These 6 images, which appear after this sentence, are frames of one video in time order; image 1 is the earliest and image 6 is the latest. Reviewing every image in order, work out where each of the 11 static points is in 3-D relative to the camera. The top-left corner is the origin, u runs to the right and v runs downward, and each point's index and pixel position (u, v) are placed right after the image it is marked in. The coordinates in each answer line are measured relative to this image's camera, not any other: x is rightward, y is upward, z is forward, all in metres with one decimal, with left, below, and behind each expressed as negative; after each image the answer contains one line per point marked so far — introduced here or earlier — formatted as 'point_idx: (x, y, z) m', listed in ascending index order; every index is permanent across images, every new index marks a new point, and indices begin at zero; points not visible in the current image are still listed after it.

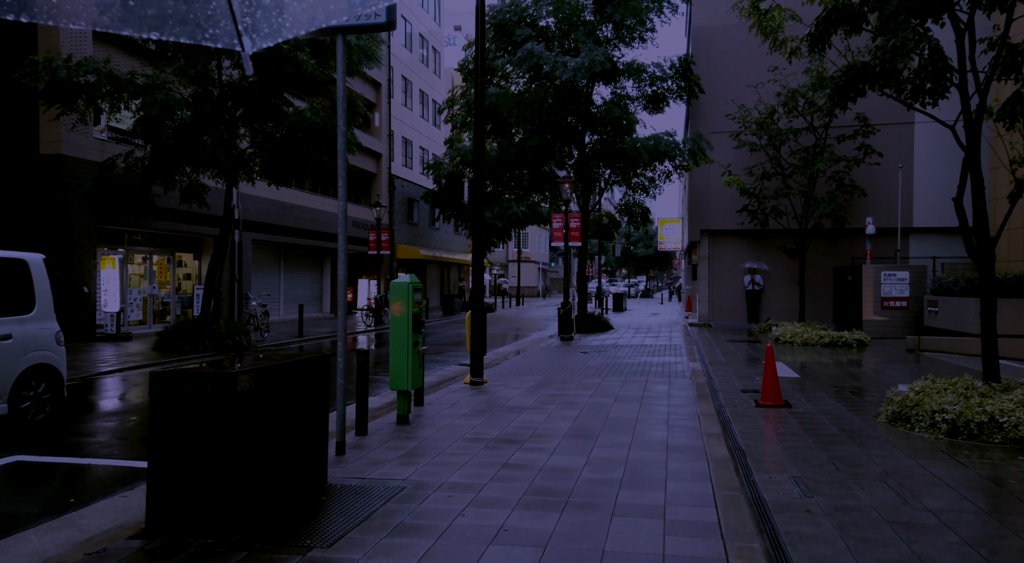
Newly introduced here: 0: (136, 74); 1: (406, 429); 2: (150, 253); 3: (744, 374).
0: (-7.2, +3.9, +14.0) m
1: (-1.1, -1.5, +7.5) m
2: (-9.6, +0.8, +19.7) m
3: (+3.7, -1.5, +11.8) m
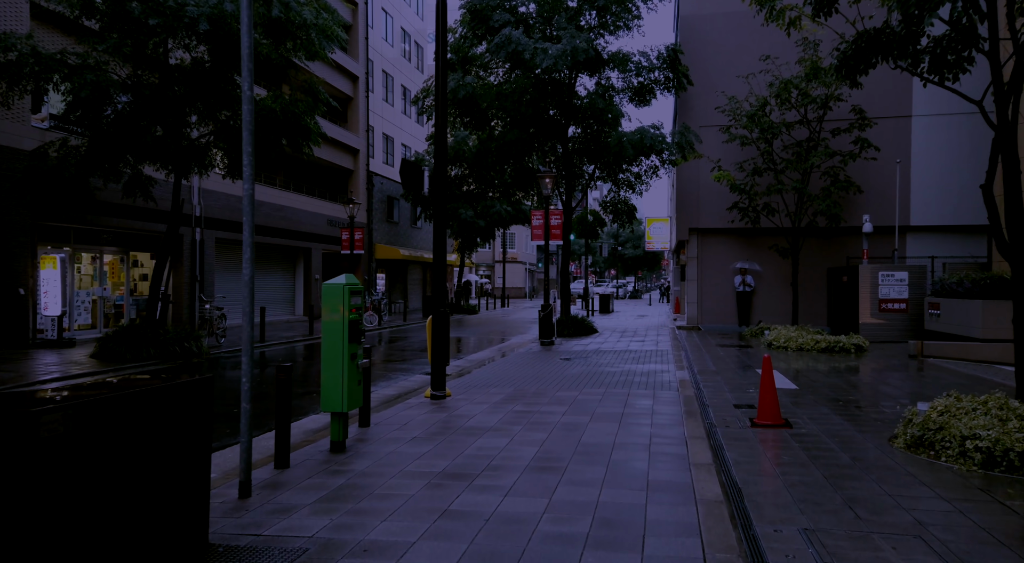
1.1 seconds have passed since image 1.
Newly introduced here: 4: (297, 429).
0: (-7.7, +3.9, +12.8) m
1: (-1.5, -1.5, +6.3) m
2: (-10.1, +0.7, +18.3) m
3: (+3.2, -1.5, +10.7) m
4: (-2.2, -1.5, +7.6) m
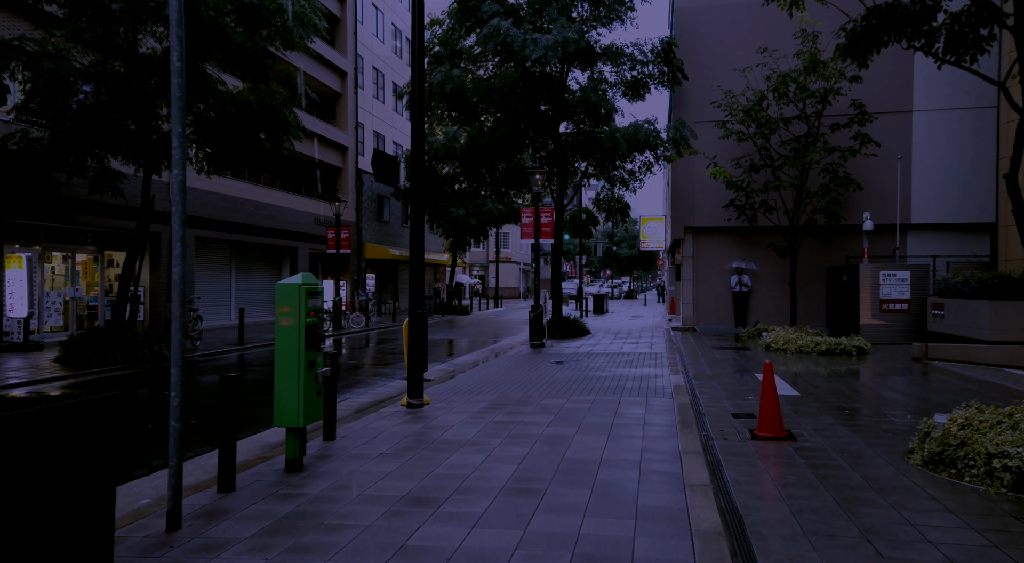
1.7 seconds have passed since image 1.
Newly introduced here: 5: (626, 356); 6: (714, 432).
0: (-7.9, +3.9, +12.1) m
1: (-1.7, -1.5, +5.7) m
2: (-10.4, +0.7, +17.6) m
3: (+3.0, -1.5, +10.1) m
4: (-2.4, -1.5, +6.9) m
5: (+2.4, -1.6, +15.5) m
6: (+2.0, -1.5, +7.4) m
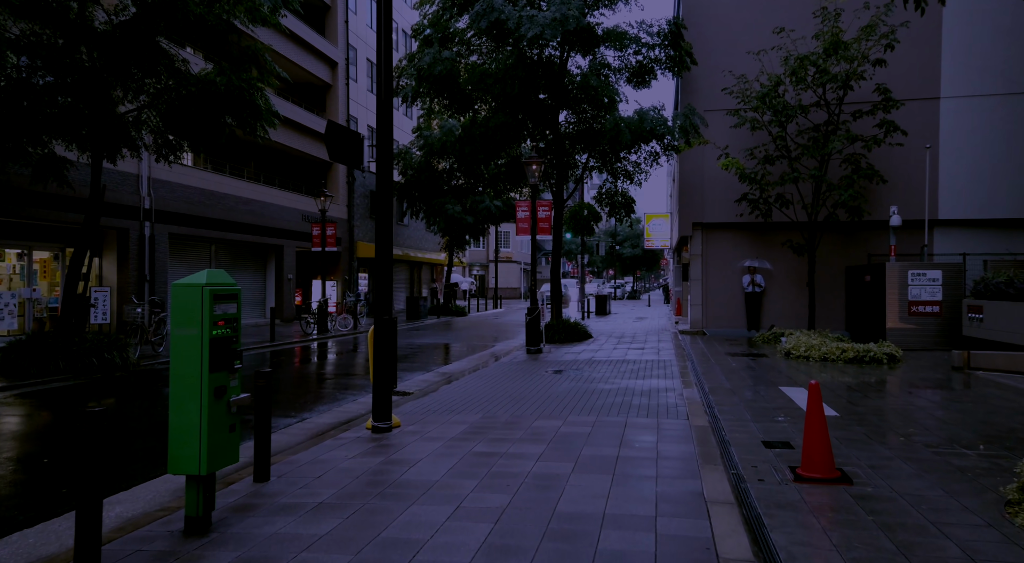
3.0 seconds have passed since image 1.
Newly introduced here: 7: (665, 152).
0: (-8.0, +3.9, +10.6) m
1: (-1.8, -1.5, +4.2) m
2: (-10.5, +0.7, +16.2) m
3: (+2.9, -1.5, +8.6) m
4: (-2.6, -1.5, +5.4) m
5: (+2.3, -1.6, +14.0) m
6: (+1.9, -1.5, +6.0) m
7: (+4.0, +3.4, +19.4) m
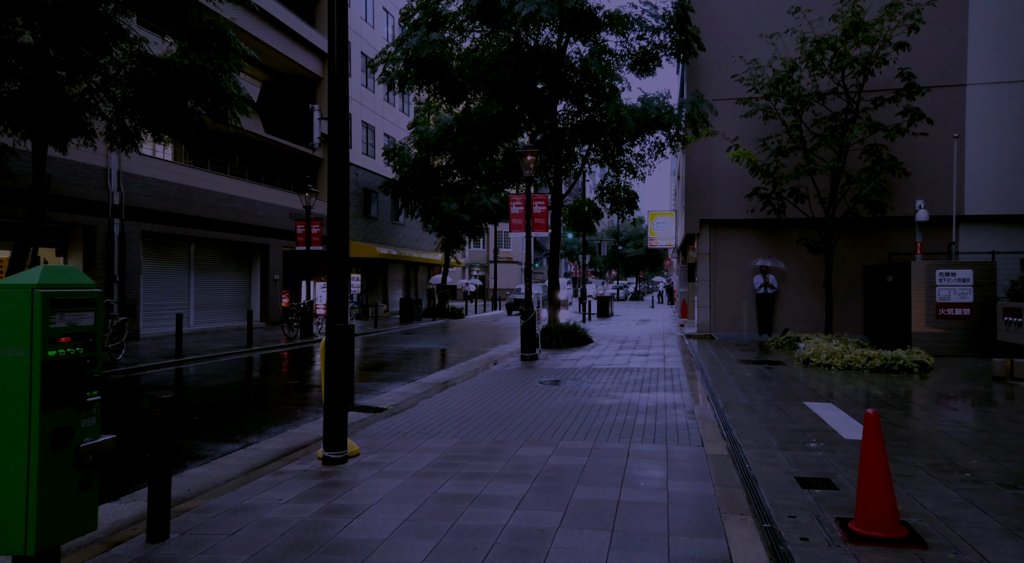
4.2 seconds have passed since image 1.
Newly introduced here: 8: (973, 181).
0: (-8.2, +3.9, +9.4) m
1: (-2.0, -1.5, +3.0) m
2: (-10.7, +0.7, +15.0) m
3: (+2.7, -1.5, +7.3) m
4: (-2.7, -1.5, +4.2) m
5: (+2.1, -1.6, +12.8) m
6: (+1.7, -1.5, +4.7) m
7: (+3.9, +3.4, +18.1) m
8: (+10.6, +2.3, +17.2) m
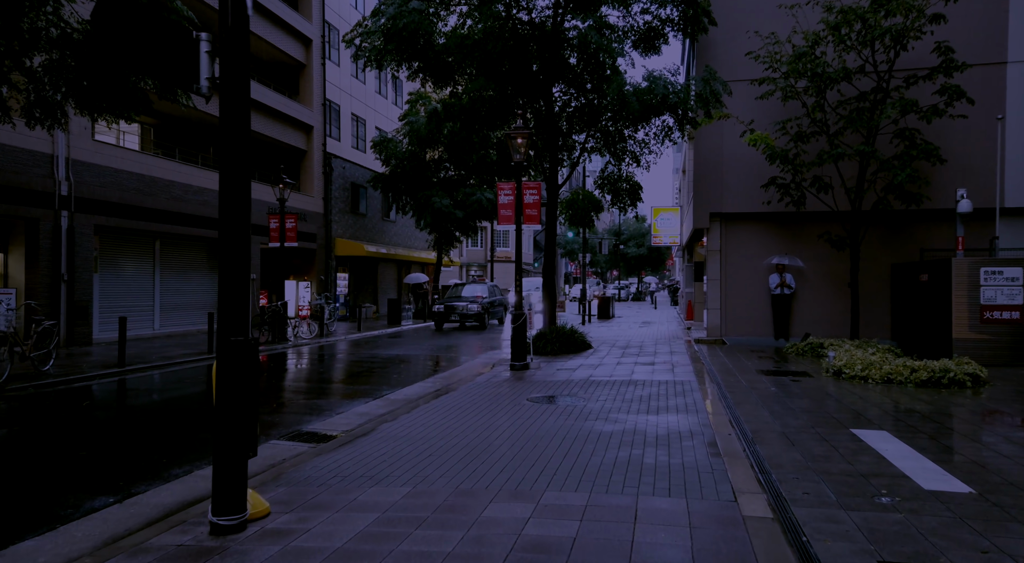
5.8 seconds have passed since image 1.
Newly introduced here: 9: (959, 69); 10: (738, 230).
0: (-8.4, +3.9, +7.6) m
1: (-2.2, -1.5, +1.2) m
2: (-10.9, +0.7, +13.2) m
3: (+2.5, -1.5, +5.5) m
4: (-3.0, -1.5, +2.4) m
5: (+1.9, -1.6, +11.0) m
6: (+1.5, -1.5, +2.9) m
7: (+3.7, +3.4, +16.3) m
8: (+10.4, +2.3, +15.4) m
9: (+8.3, +3.9, +13.7) m
10: (+5.3, +1.2, +17.3) m
